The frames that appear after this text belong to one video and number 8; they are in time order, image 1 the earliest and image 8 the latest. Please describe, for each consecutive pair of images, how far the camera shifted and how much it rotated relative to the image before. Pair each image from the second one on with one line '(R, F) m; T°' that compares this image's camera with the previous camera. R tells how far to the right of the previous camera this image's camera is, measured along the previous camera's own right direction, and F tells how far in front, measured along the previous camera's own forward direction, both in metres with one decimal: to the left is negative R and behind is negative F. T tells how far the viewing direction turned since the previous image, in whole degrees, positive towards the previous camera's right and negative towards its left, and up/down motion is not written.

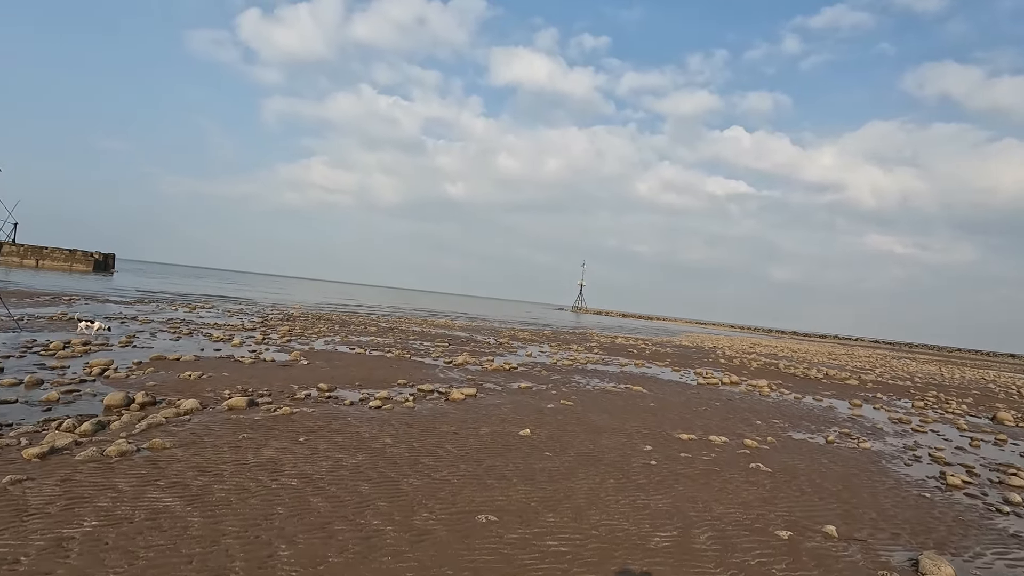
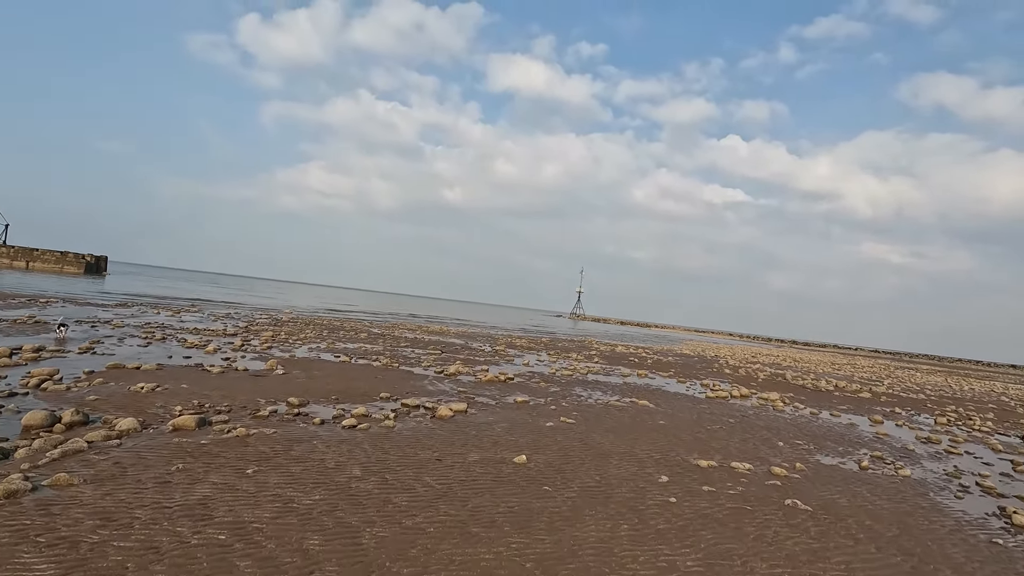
(+0.1, +1.4) m; 0°
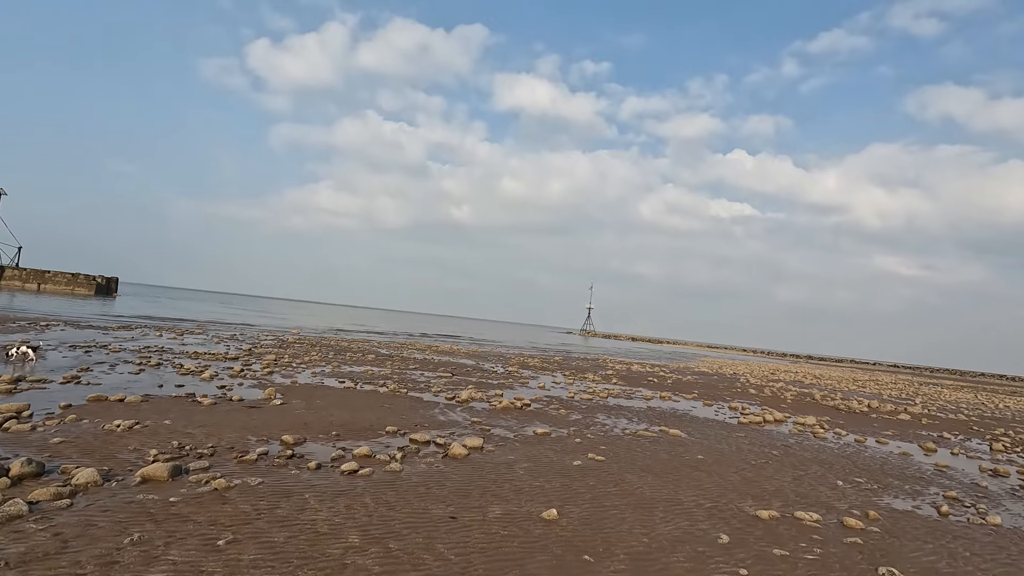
(-0.2, +1.3) m; -1°
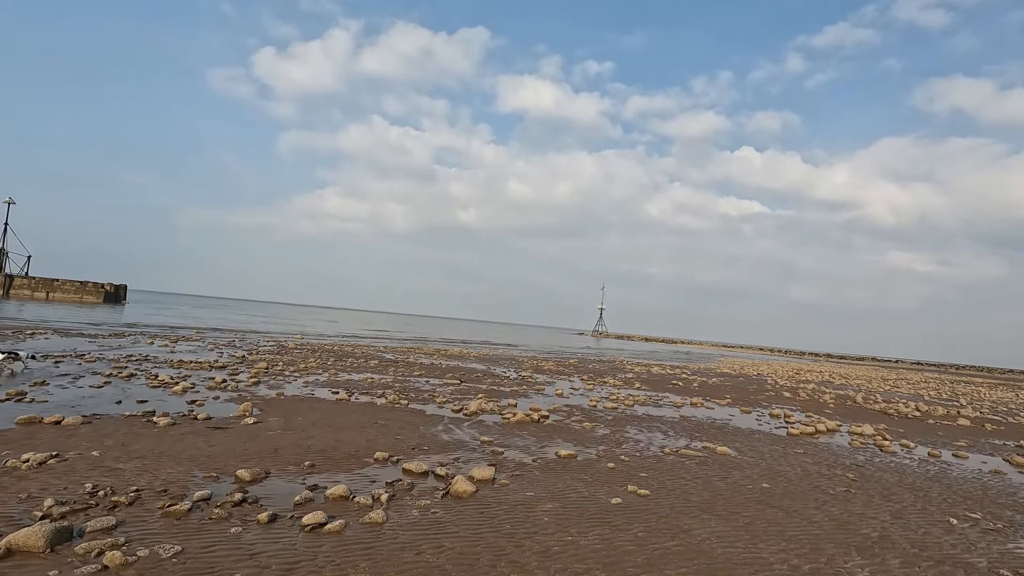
(-0.1, +2.4) m; -1°
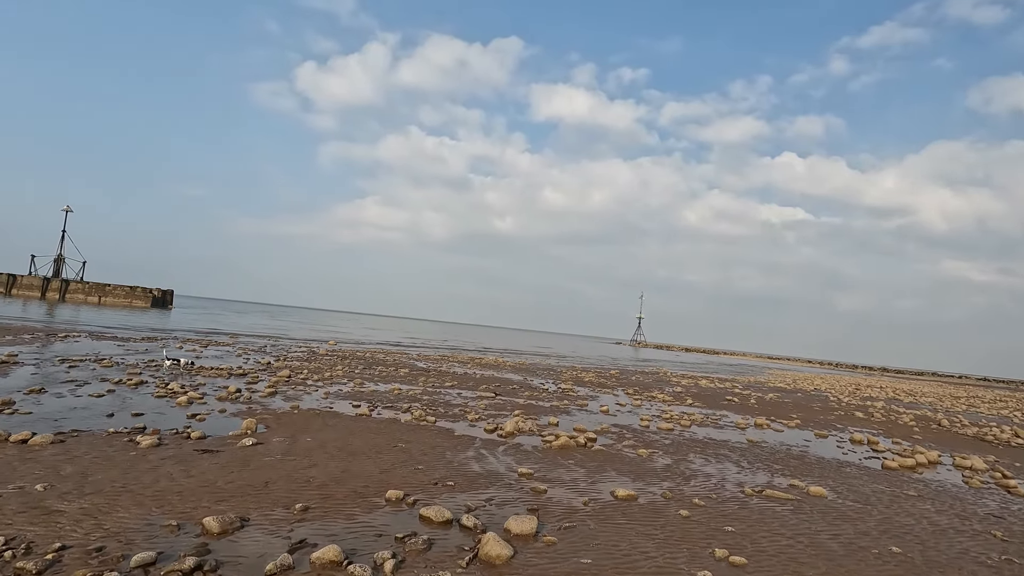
(-0.2, +2.1) m; -4°
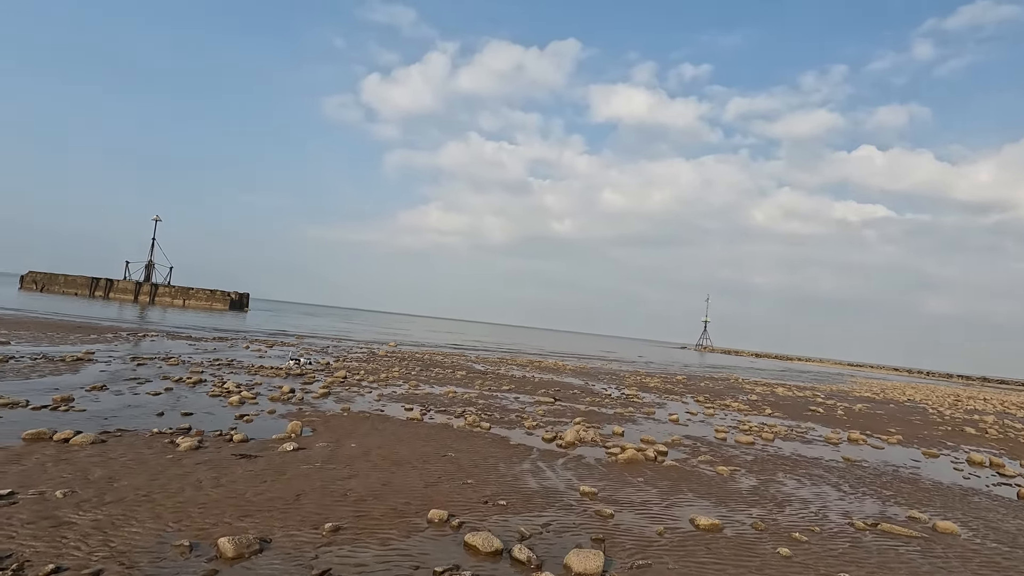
(0.0, +1.1) m; -6°
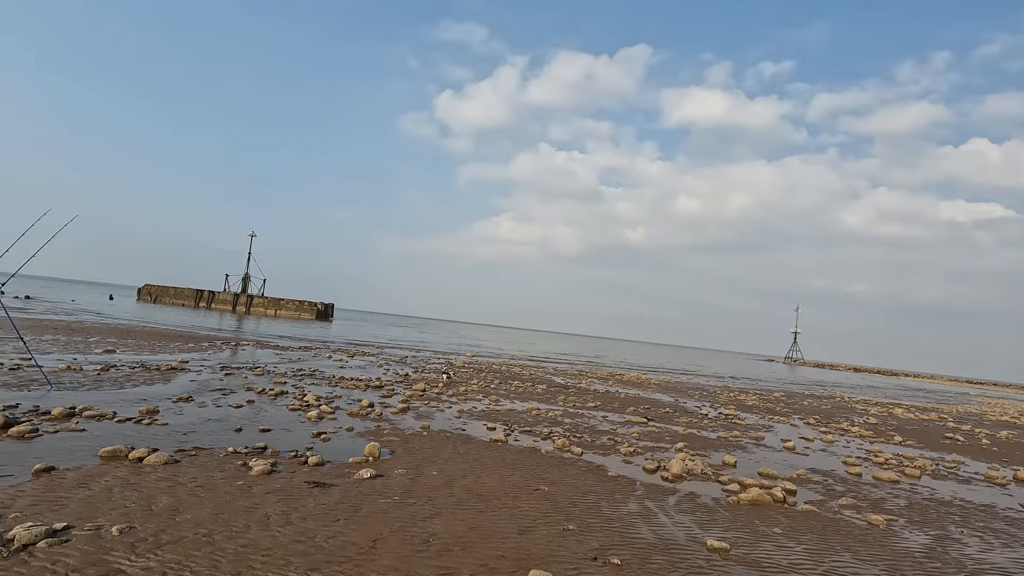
(-0.5, +1.3) m; -8°
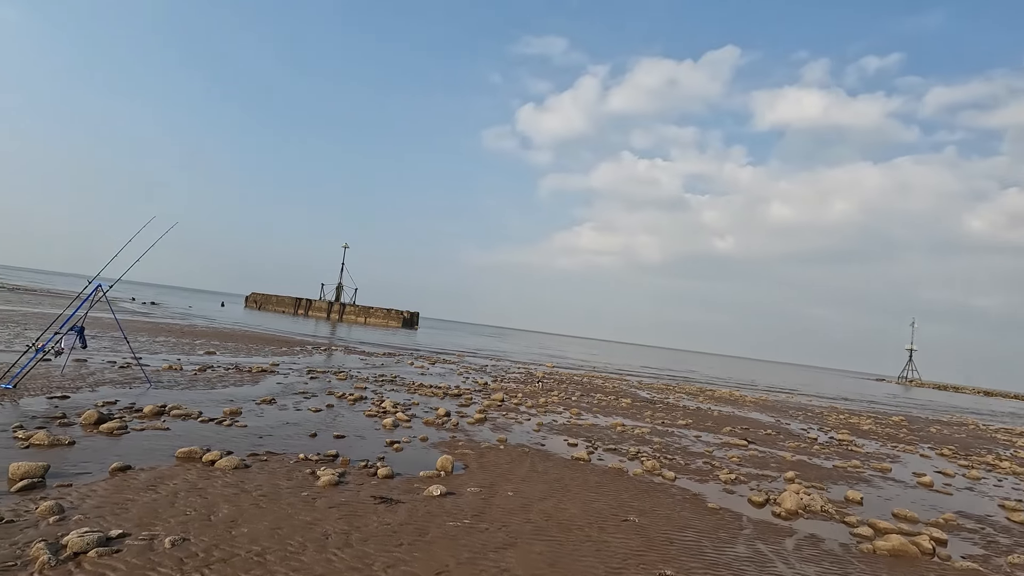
(-0.1, +0.9) m; -9°
